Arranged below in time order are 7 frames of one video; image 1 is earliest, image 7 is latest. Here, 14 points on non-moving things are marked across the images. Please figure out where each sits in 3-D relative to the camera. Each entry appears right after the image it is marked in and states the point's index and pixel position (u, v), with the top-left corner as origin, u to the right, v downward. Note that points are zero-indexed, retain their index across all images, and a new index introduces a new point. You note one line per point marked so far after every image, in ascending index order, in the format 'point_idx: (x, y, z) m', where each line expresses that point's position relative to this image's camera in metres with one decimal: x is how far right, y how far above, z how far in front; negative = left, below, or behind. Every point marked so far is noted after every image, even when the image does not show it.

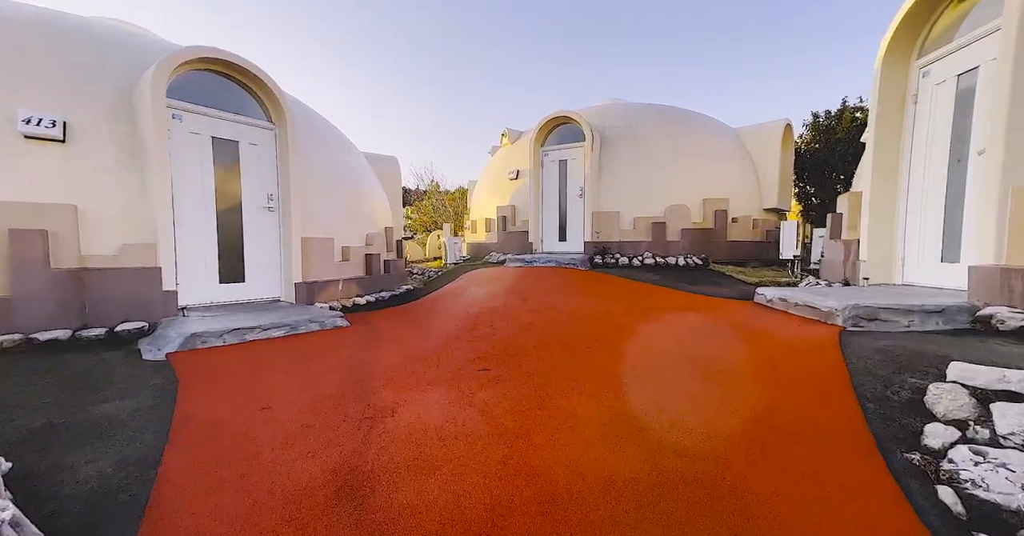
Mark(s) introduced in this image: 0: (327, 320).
0: (-2.1, -0.6, +4.3) m
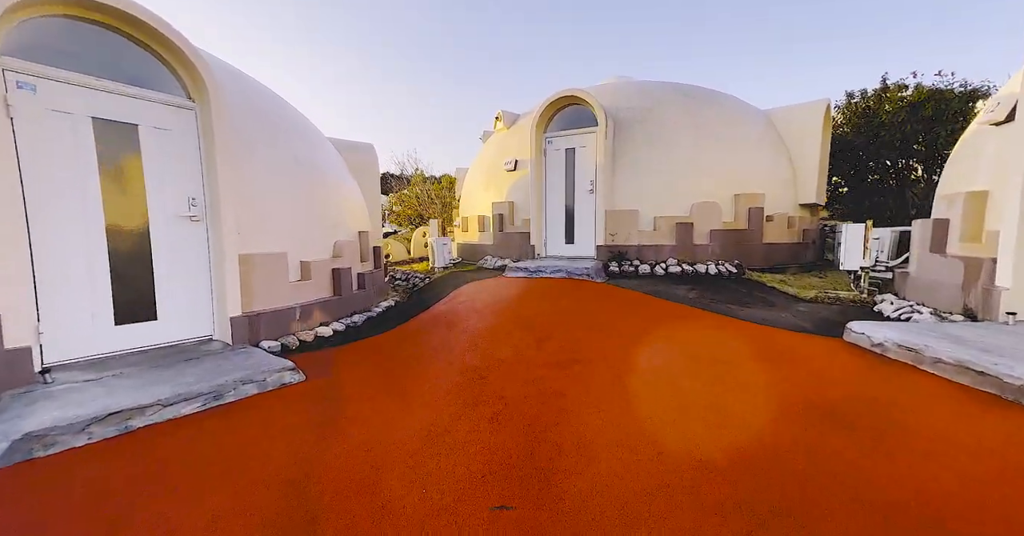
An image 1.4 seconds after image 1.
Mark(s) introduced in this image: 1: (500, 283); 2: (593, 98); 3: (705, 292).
0: (-1.9, -0.9, +3.1) m
1: (-0.2, -0.3, +6.0) m
2: (+1.5, +3.1, +6.9) m
3: (+2.7, -0.3, +5.4) m
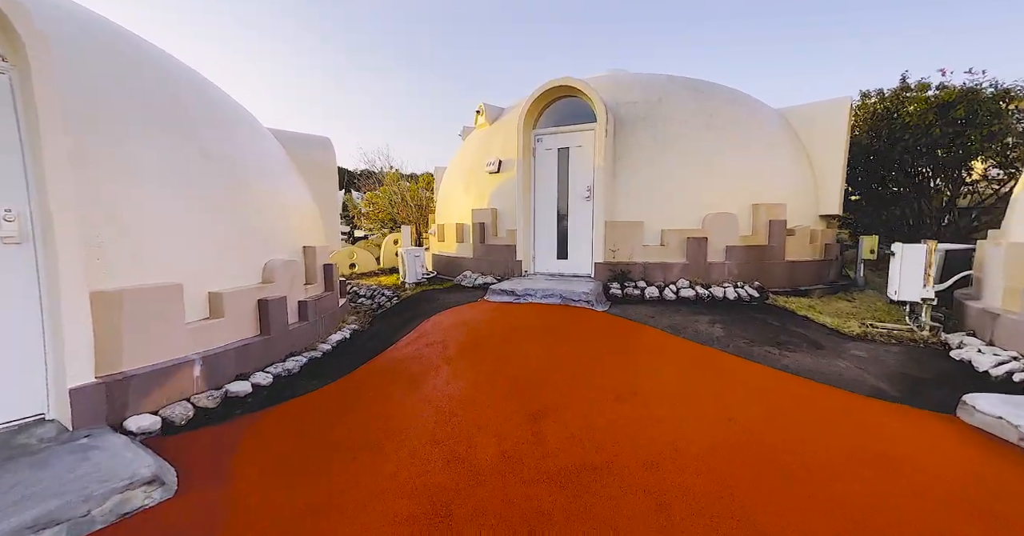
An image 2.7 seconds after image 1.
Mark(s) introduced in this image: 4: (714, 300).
0: (-2.0, -1.2, +1.9) m
1: (-0.4, -0.6, +4.9) m
2: (+1.2, +2.8, +5.9) m
3: (+2.5, -0.6, +4.4) m
4: (+2.8, -0.4, +5.3) m
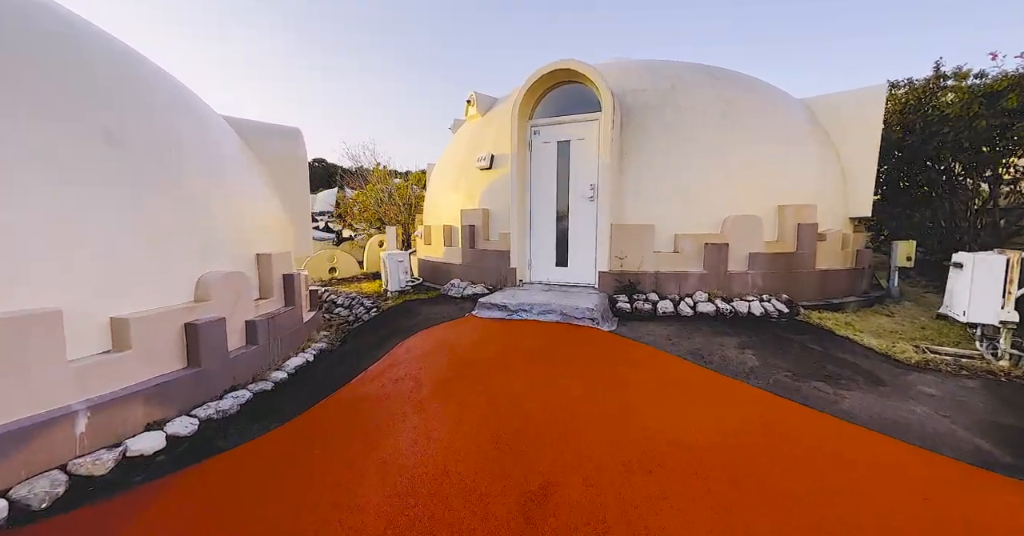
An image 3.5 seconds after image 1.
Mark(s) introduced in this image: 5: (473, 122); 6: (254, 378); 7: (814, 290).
0: (-2.1, -1.3, +1.1) m
1: (-0.5, -0.7, +4.1) m
2: (+1.1, +2.6, +5.2) m
3: (+2.4, -0.8, +3.7) m
4: (+2.7, -0.6, +4.6) m
5: (-0.8, +2.8, +7.5) m
6: (-2.4, -1.0, +3.6) m
7: (+4.0, -0.3, +5.1) m
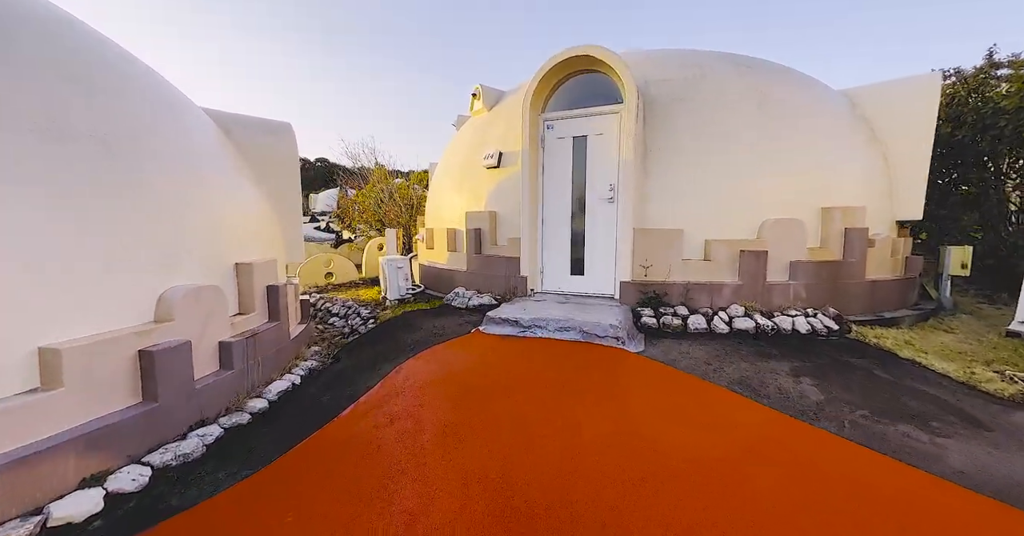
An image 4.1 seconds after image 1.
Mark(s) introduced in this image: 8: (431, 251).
0: (-2.0, -1.4, +0.6) m
1: (-0.4, -0.8, +3.6) m
2: (+1.2, +2.5, +4.6) m
3: (+2.5, -0.9, +3.1) m
4: (+2.9, -0.7, +4.1) m
5: (-0.6, +2.7, +7.0) m
6: (-2.3, -1.1, +3.1) m
7: (+4.2, -0.4, +4.5) m
8: (-1.5, +0.3, +7.0) m
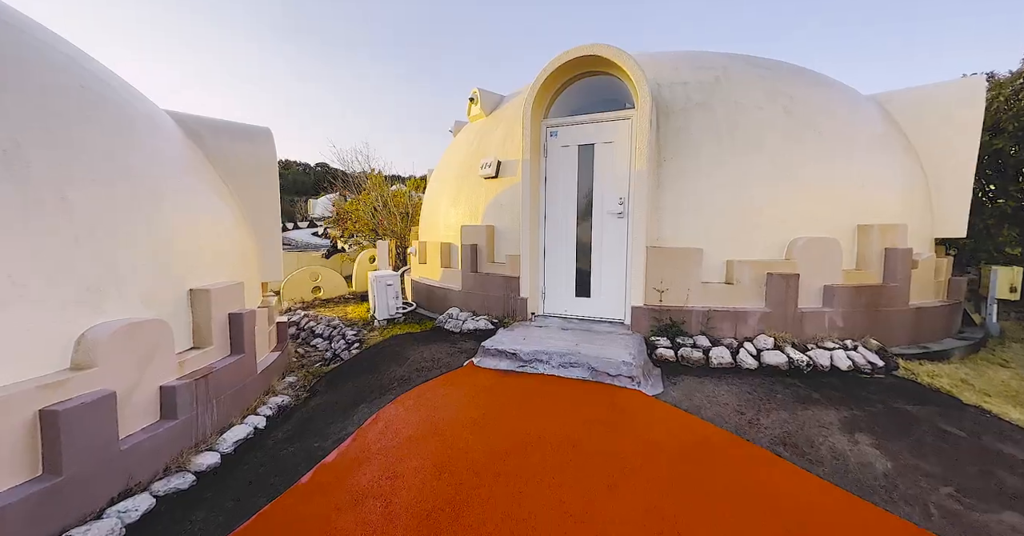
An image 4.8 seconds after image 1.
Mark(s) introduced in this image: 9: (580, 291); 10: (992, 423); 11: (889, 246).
0: (-2.0, -1.6, +0.1) m
1: (-0.4, -1.1, +3.1) m
2: (+1.2, +2.3, +4.2) m
3: (+2.5, -1.1, +2.6) m
4: (+2.8, -0.9, +3.6) m
5: (-0.6, +2.4, +6.5) m
6: (-2.3, -1.4, +2.6) m
7: (+4.1, -0.7, +4.0) m
8: (-1.5, 0.0, +6.5) m
9: (+0.8, -0.3, +4.6) m
10: (+3.5, -1.1, +2.8) m
11: (+4.0, +0.2, +4.1) m
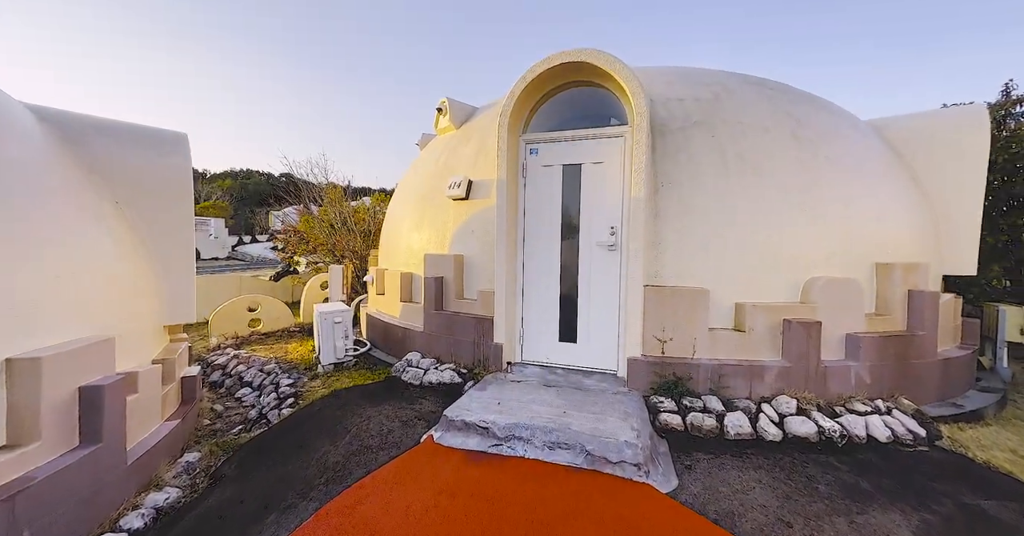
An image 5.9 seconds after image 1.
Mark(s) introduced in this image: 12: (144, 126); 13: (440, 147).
0: (-2.0, -1.8, -0.9) m
1: (-0.6, -1.4, +2.2) m
2: (+1.0, +1.9, +3.6) m
3: (+2.4, -1.5, +2.0) m
4: (+2.6, -1.3, +2.9) m
5: (-1.0, +2.0, +5.7) m
6: (-2.5, -1.7, +1.6) m
7: (+3.9, -1.1, +3.5) m
8: (-1.9, -0.4, +5.6) m
9: (+0.5, -0.7, +3.8) m
10: (+3.3, -1.5, +2.2) m
11: (+3.7, -0.2, +3.6) m
12: (-3.7, +1.4, +3.8) m
13: (-1.0, +1.8, +5.6) m
